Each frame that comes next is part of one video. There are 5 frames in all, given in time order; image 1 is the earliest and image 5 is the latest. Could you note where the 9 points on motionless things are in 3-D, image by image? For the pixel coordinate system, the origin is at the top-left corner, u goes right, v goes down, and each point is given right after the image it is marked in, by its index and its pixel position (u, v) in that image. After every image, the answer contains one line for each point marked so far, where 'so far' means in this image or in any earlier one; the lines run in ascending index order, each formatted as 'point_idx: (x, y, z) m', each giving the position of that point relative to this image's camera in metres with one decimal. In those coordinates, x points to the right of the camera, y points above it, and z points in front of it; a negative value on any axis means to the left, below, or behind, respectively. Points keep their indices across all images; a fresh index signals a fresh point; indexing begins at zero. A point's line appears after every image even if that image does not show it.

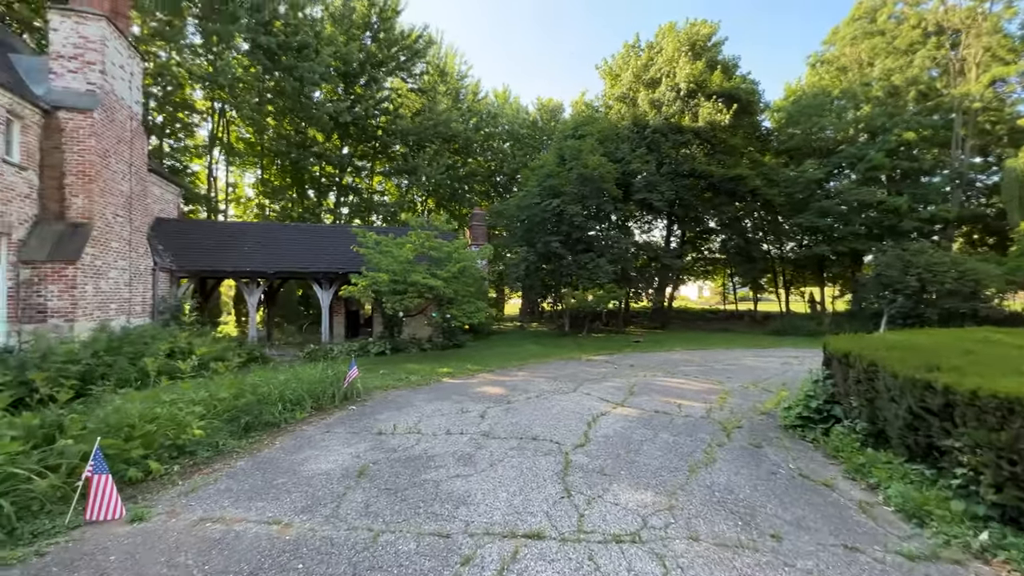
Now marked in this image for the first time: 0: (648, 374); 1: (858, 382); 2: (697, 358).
0: (+2.8, -1.8, +9.4) m
1: (+3.7, -1.0, +4.9) m
2: (+5.1, -1.9, +12.3) m
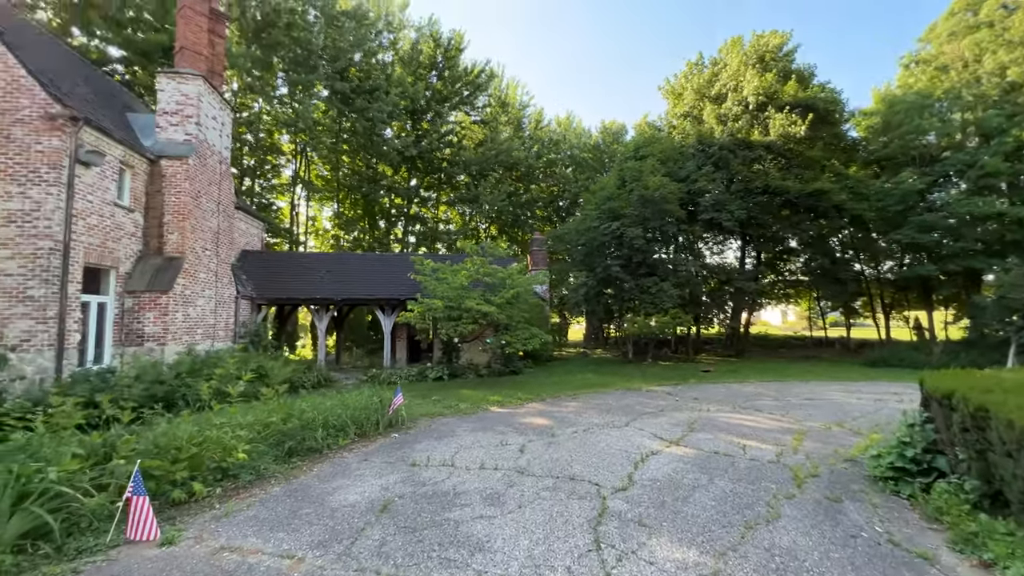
0: (+3.8, -2.3, +8.6) m
1: (+4.0, -1.3, +4.0) m
2: (+6.5, -2.6, +11.1) m
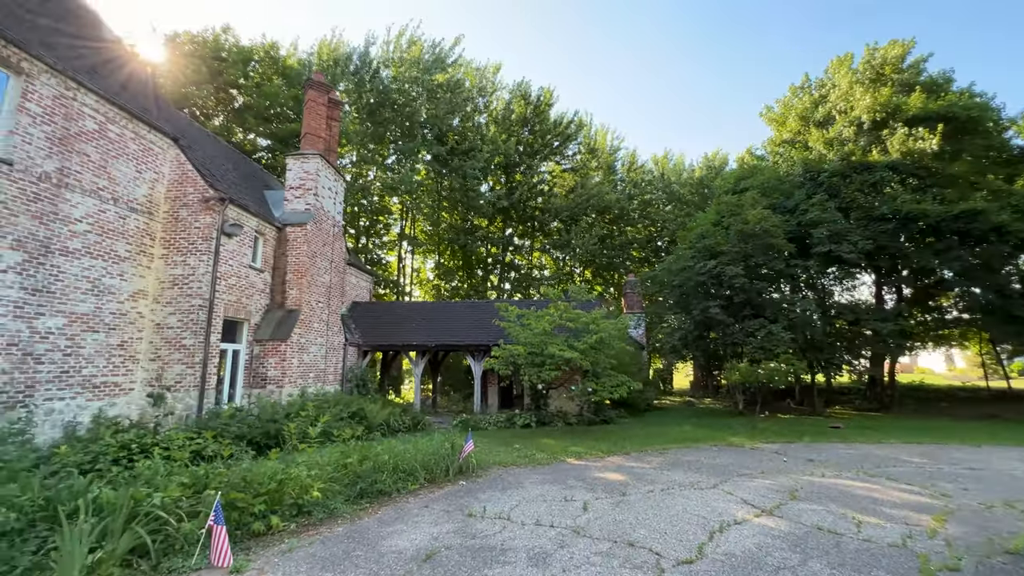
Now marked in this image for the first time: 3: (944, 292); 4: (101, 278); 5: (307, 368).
0: (+5.2, -3.0, +7.3) m
1: (+4.3, -1.5, +3.0) m
2: (+8.3, -3.4, +9.2) m
3: (+17.1, -0.2, +18.0) m
4: (-7.7, +0.2, +8.5) m
5: (-5.7, -2.2, +12.5) m
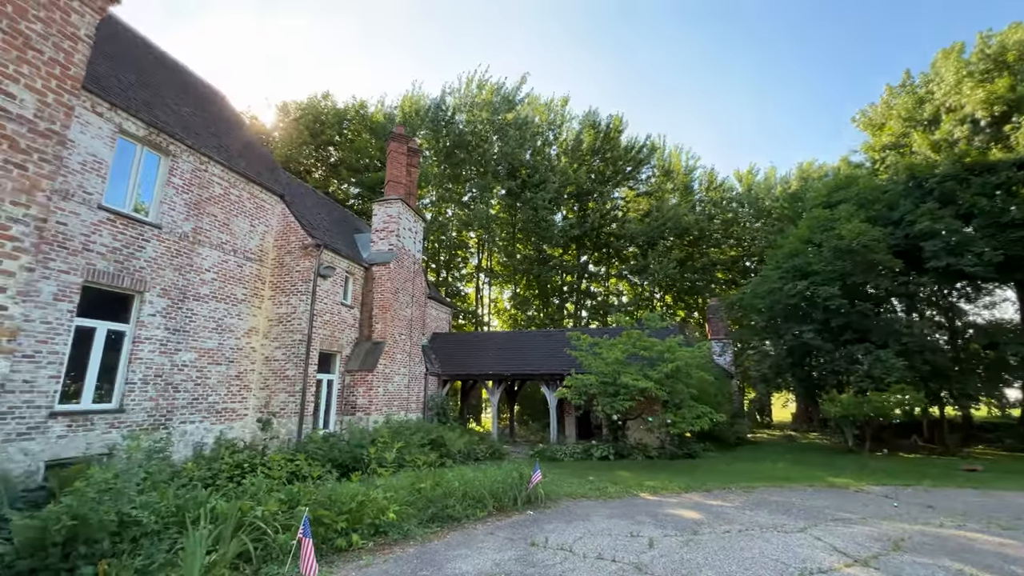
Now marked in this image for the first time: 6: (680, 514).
0: (+6.2, -3.3, +6.4) m
1: (+4.6, -1.6, +2.3) m
2: (+9.6, -3.7, +7.6) m
3: (+19.8, -0.7, +15.0) m
4: (-6.4, -0.7, +10.0) m
5: (-3.6, -3.2, +13.4) m
6: (+2.4, -3.3, +6.6) m
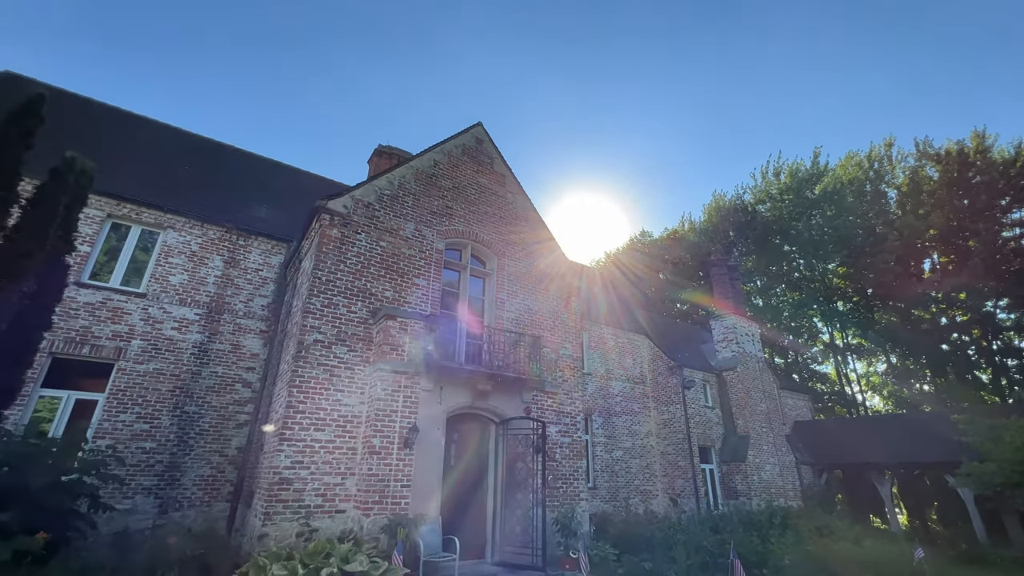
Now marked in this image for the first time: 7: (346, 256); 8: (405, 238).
0: (+11.4, -3.7, +4.1) m
1: (+7.3, -2.2, +2.5) m
2: (+14.8, -3.4, +2.8) m
3: (+26.8, +1.5, +2.8) m
4: (+4.1, -4.7, +15.2) m
5: (+8.7, -6.7, +15.4) m
6: (+8.8, -4.7, +6.6) m
7: (-3.0, +0.6, +8.1) m
8: (-2.1, +1.0, +8.9) m
